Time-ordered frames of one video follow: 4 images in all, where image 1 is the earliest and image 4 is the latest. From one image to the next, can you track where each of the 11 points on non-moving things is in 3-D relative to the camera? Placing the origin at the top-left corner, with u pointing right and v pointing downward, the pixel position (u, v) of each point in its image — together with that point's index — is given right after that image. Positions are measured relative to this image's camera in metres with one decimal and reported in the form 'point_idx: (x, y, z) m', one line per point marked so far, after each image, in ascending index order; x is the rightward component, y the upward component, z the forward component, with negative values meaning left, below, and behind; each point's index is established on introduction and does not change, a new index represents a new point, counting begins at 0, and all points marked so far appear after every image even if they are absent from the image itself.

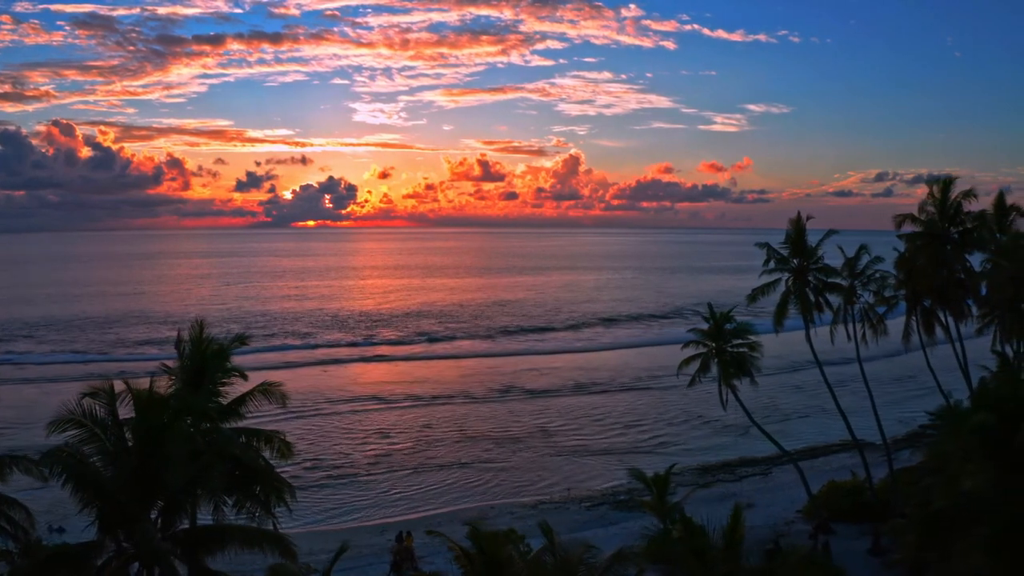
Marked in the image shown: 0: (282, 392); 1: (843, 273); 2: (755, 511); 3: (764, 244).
0: (-5.0, -2.1, +15.0) m
1: (+8.2, +0.3, +17.7) m
2: (+6.2, -5.7, +18.4) m
3: (+5.6, +1.0, +16.0) m
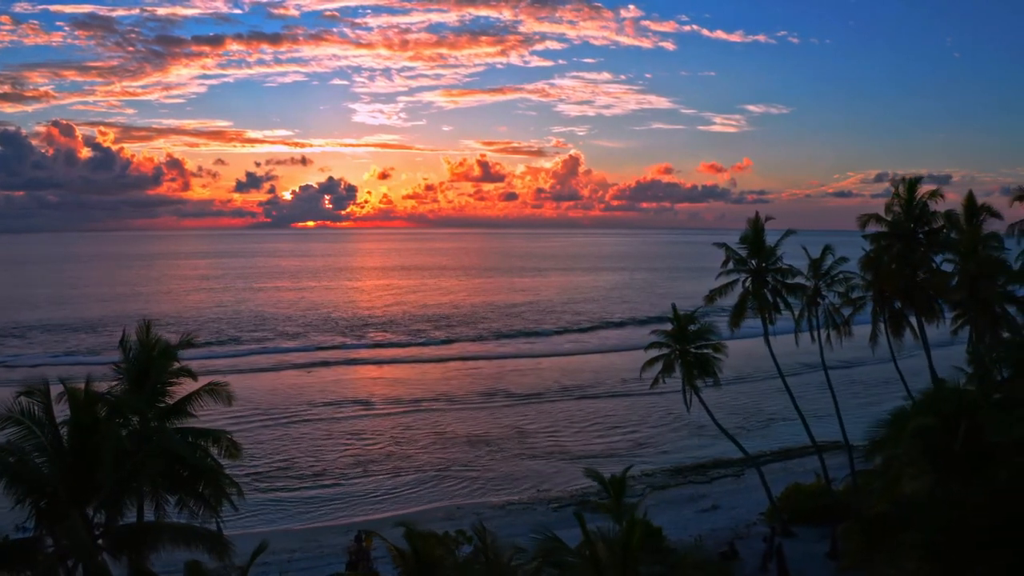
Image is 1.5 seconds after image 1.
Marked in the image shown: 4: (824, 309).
0: (-6.0, -2.1, +14.9) m
1: (+7.2, +0.3, +17.6) m
2: (+5.2, -5.7, +18.2) m
3: (+4.6, +1.0, +15.9) m
4: (+7.8, -0.6, +18.0) m
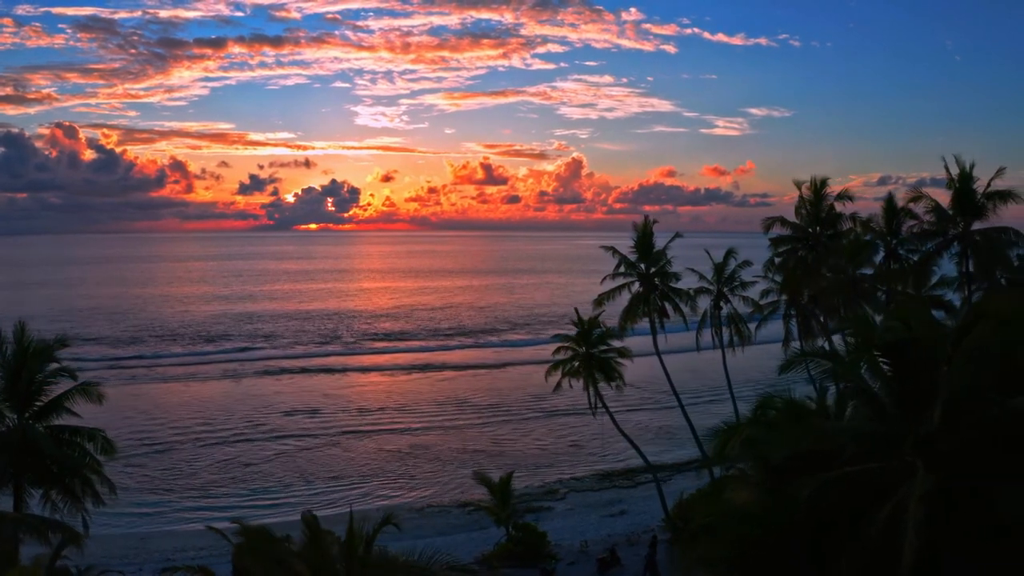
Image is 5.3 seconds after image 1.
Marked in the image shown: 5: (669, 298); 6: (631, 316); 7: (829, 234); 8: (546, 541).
0: (-8.4, -2.2, +14.8) m
1: (+4.8, +0.2, +17.4) m
2: (+2.8, -5.8, +18.1) m
3: (+2.2, +0.9, +15.8) m
4: (+5.4, -0.6, +17.8) m
5: (+3.4, -0.2, +15.4) m
6: (+2.6, -0.6, +15.5) m
7: (+8.4, +1.4, +18.7) m
8: (+0.7, -5.3, +15.0) m
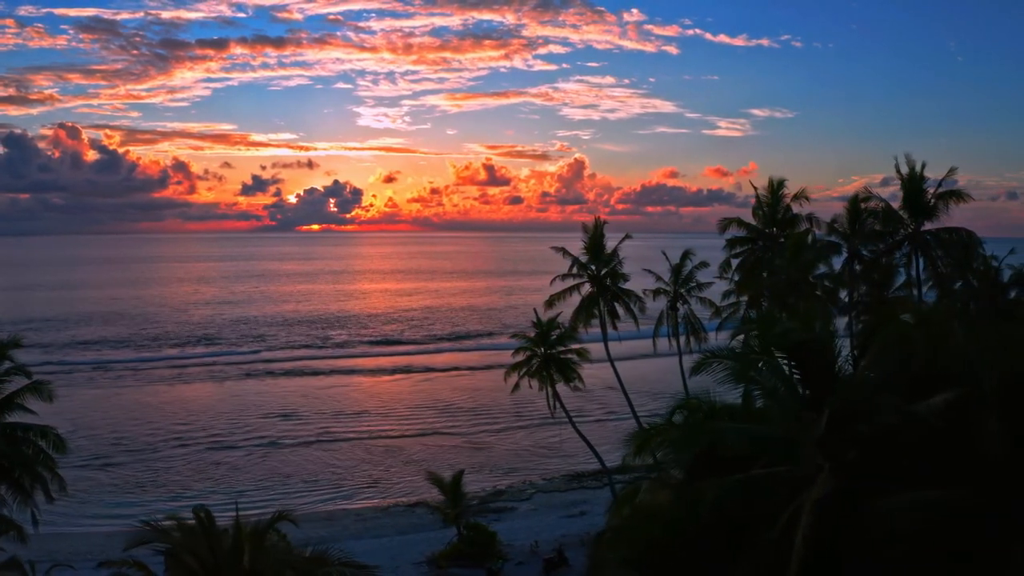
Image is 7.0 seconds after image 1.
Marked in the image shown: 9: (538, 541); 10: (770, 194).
0: (-9.5, -2.2, +14.9) m
1: (+3.8, +0.2, +17.5) m
2: (+1.7, -5.9, +18.1) m
3: (+1.2, +0.9, +15.9) m
4: (+4.3, -0.7, +17.9) m
5: (+2.4, -0.2, +15.5) m
6: (+1.5, -0.6, +15.5) m
7: (+7.3, +1.4, +18.8) m
8: (-0.4, -5.3, +15.1) m
9: (+0.6, -5.6, +15.7) m
10: (+6.9, +2.4, +18.7) m
